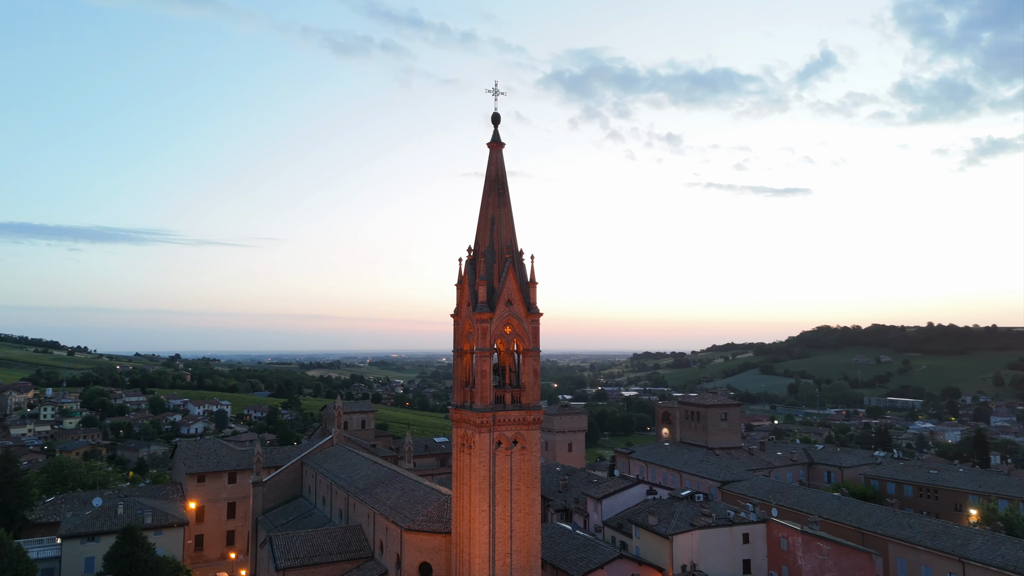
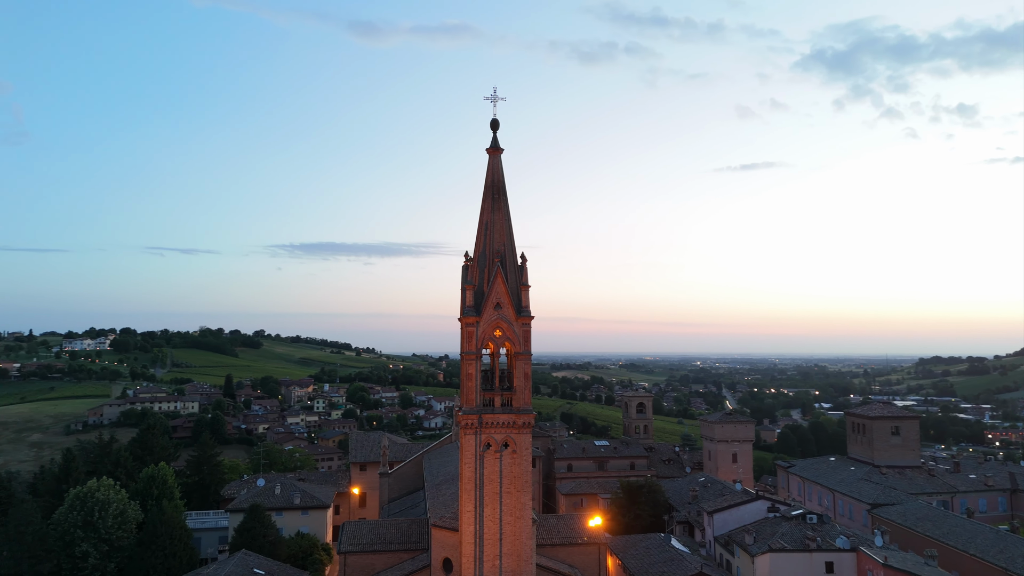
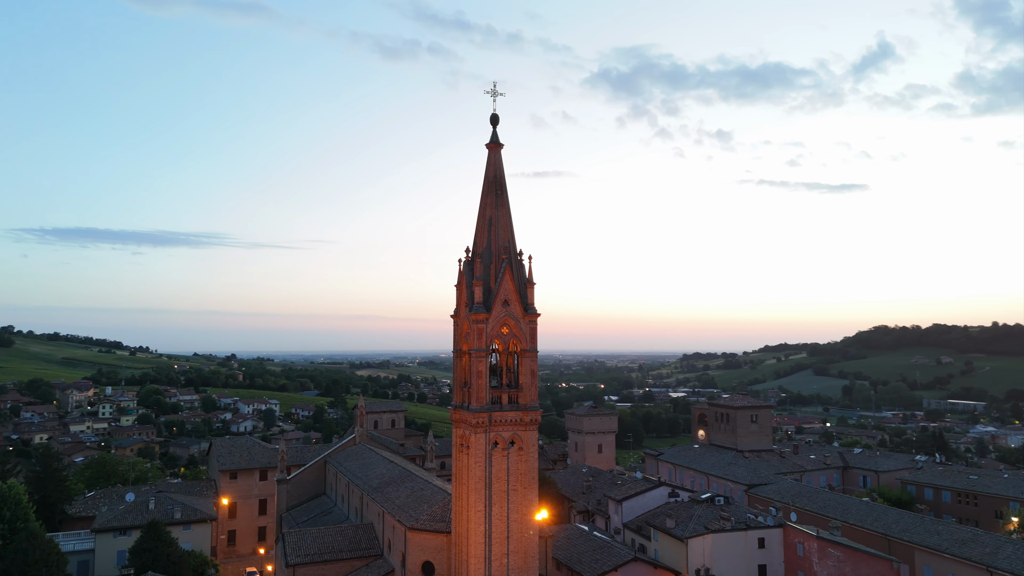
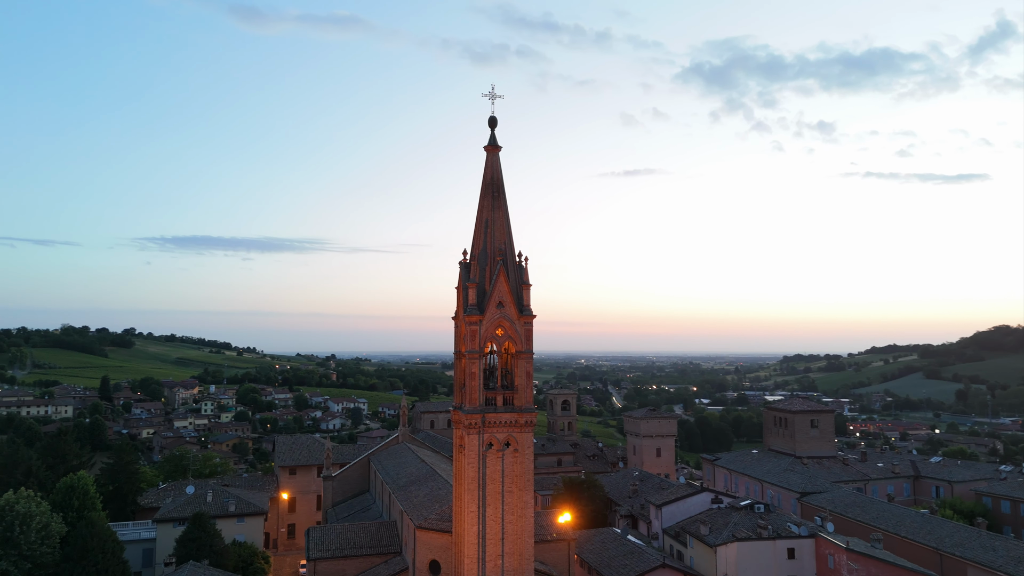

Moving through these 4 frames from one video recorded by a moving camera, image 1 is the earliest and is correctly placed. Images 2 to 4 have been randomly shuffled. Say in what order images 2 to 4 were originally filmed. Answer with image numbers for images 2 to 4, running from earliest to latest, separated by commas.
3, 4, 2
